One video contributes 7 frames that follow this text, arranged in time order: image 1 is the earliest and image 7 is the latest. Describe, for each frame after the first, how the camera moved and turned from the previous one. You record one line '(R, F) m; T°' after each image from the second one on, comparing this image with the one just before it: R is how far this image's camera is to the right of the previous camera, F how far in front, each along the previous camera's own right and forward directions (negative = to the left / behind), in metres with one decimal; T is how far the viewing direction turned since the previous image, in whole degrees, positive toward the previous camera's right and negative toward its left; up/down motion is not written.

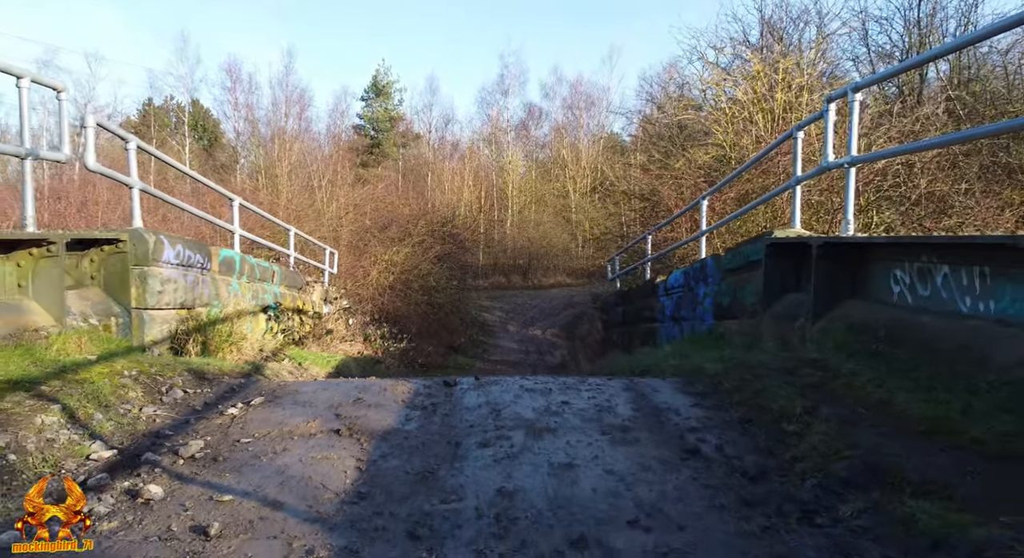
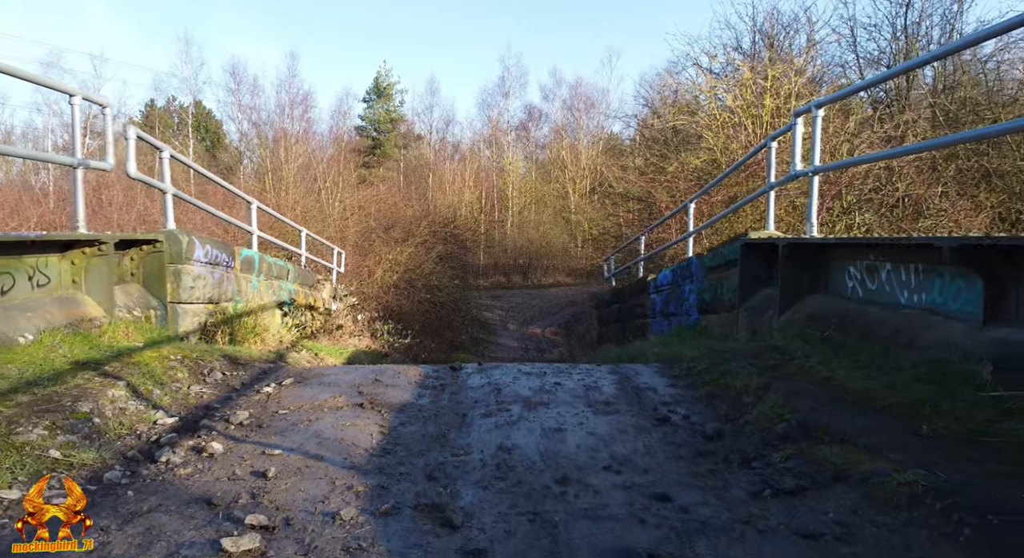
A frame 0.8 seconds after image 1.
(0.0, -0.5) m; 0°
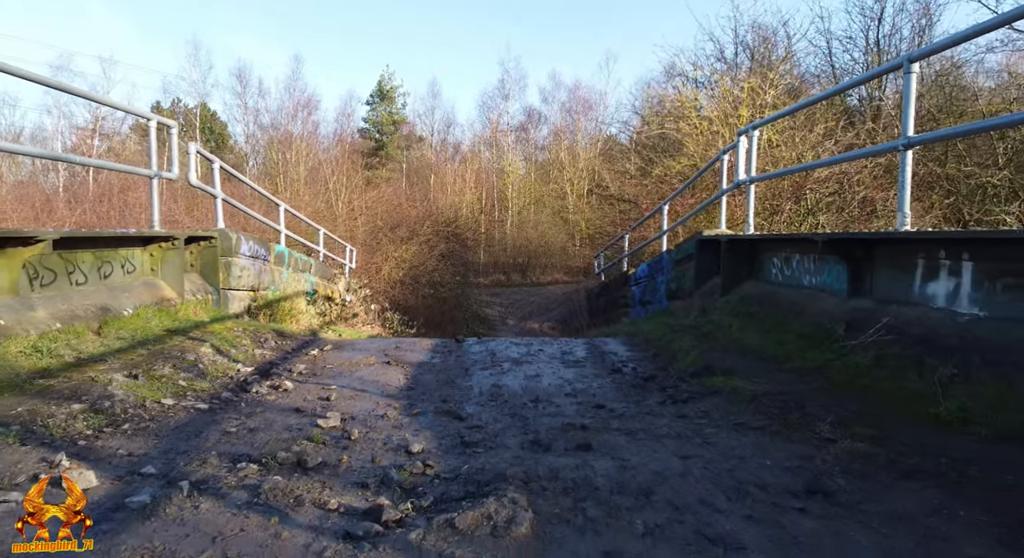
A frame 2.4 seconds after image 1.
(+0.1, -1.2) m; 0°
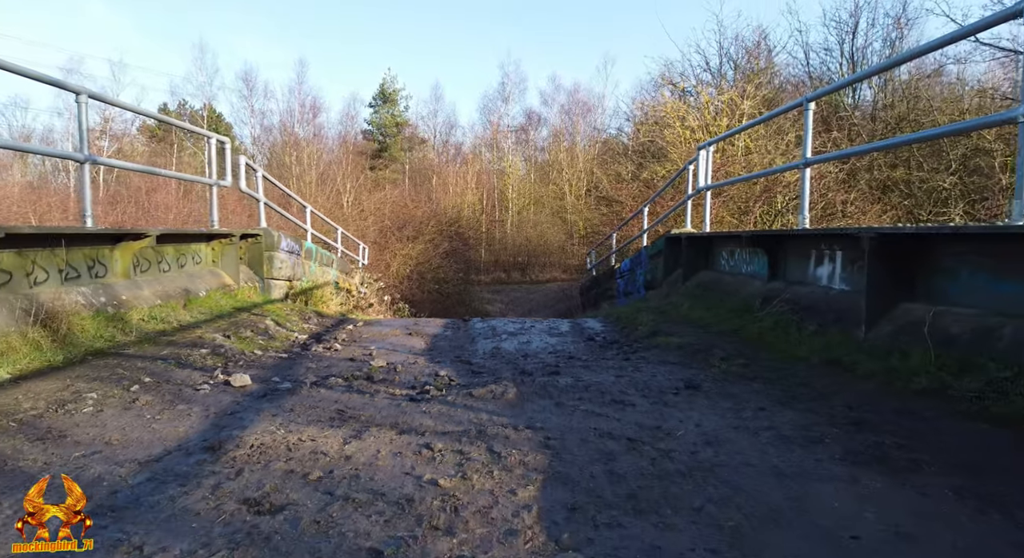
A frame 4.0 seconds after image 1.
(0.0, -1.3) m; 0°
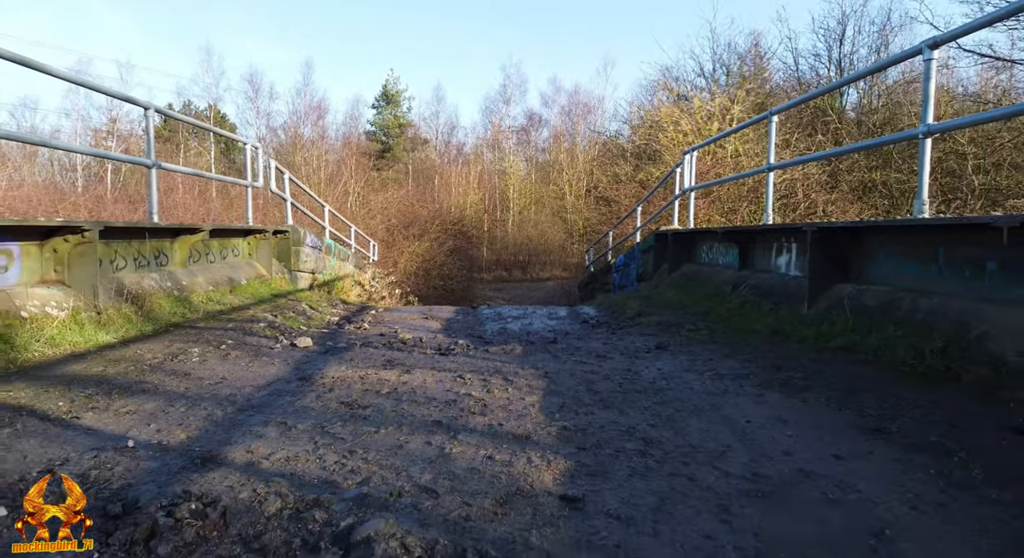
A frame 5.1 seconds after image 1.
(0.0, -0.9) m; 0°
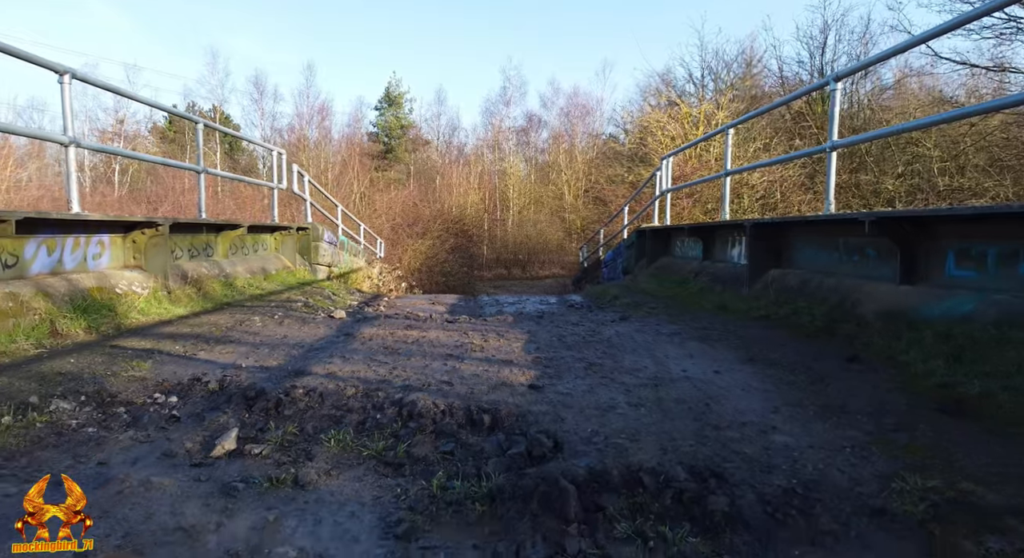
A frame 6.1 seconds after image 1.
(+0.1, -1.1) m; 0°
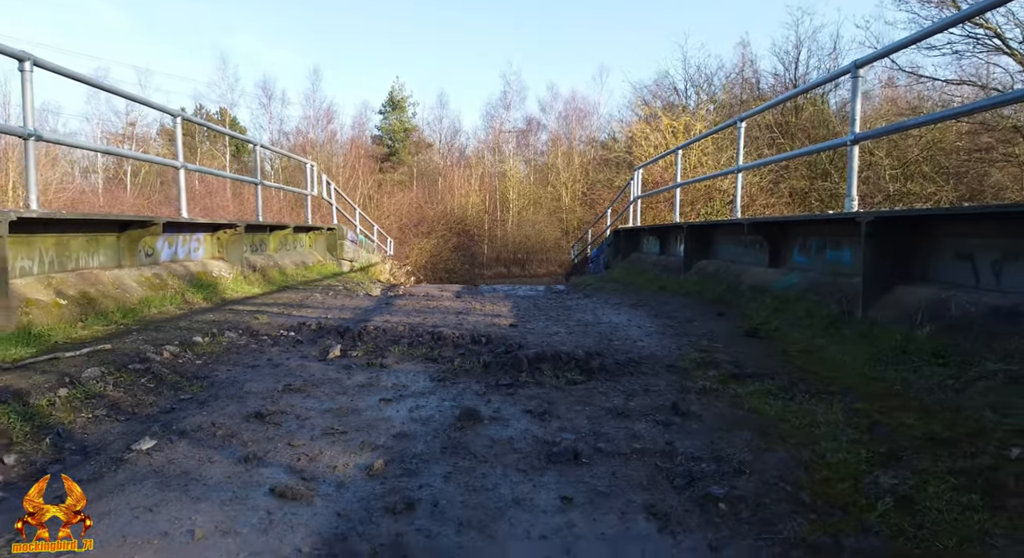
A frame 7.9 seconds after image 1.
(+0.1, -1.9) m; 0°
